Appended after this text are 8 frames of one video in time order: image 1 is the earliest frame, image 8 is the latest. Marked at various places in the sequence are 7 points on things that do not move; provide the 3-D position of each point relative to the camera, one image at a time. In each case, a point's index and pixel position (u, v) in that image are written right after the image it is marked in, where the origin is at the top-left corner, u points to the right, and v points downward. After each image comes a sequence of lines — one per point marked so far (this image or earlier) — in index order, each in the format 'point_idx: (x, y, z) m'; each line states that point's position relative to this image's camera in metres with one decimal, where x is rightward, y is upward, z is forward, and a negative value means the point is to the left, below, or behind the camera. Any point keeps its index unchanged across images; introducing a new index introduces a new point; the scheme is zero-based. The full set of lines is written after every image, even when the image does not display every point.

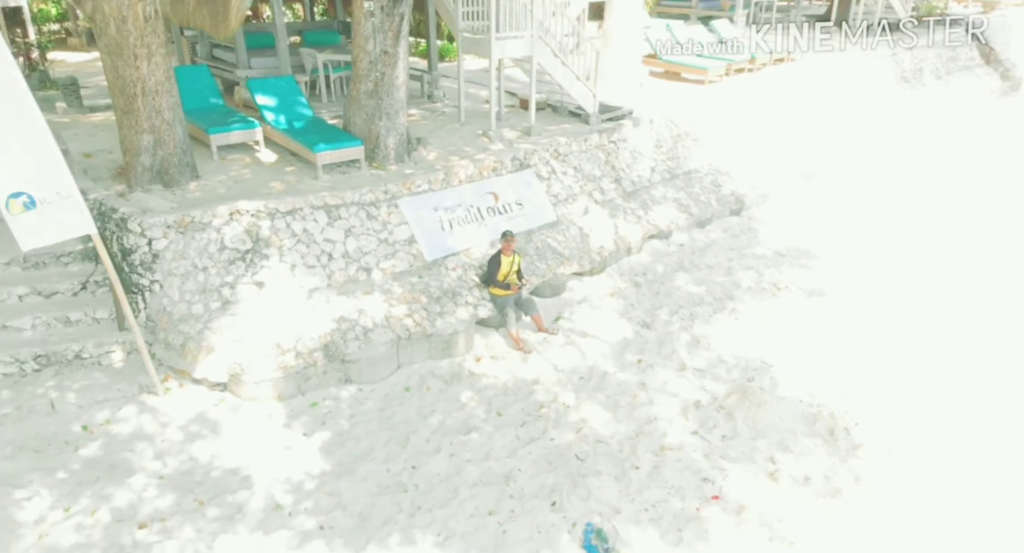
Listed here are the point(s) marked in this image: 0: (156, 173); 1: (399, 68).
0: (-3.7, +1.1, +6.1) m
1: (-1.2, +2.3, +6.6) m
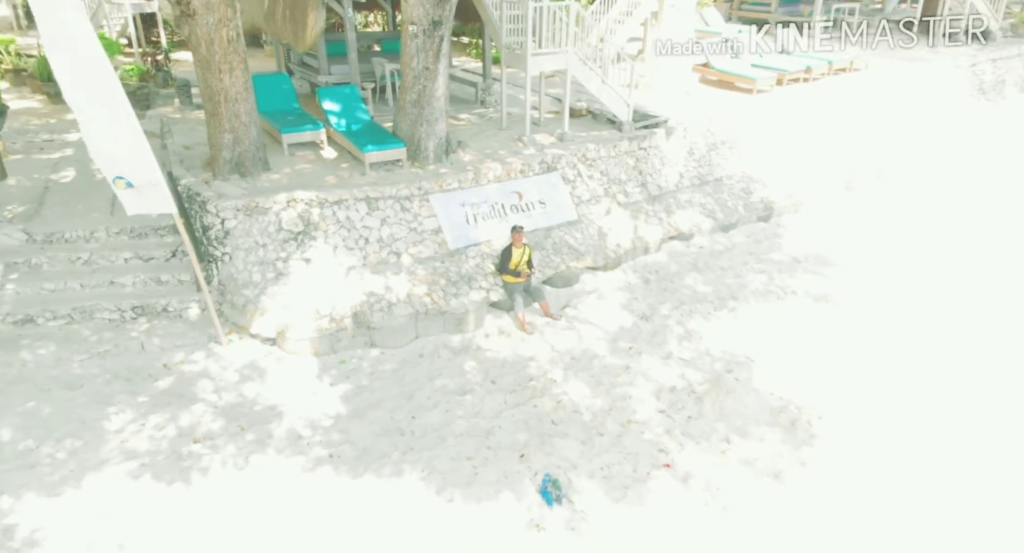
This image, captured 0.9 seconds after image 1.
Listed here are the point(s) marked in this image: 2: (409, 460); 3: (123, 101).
0: (-3.5, +1.4, +7.5) m
1: (-0.9, +2.5, +7.6) m
2: (-1.0, -1.7, +5.5) m
3: (-3.5, +1.5, +5.1) m
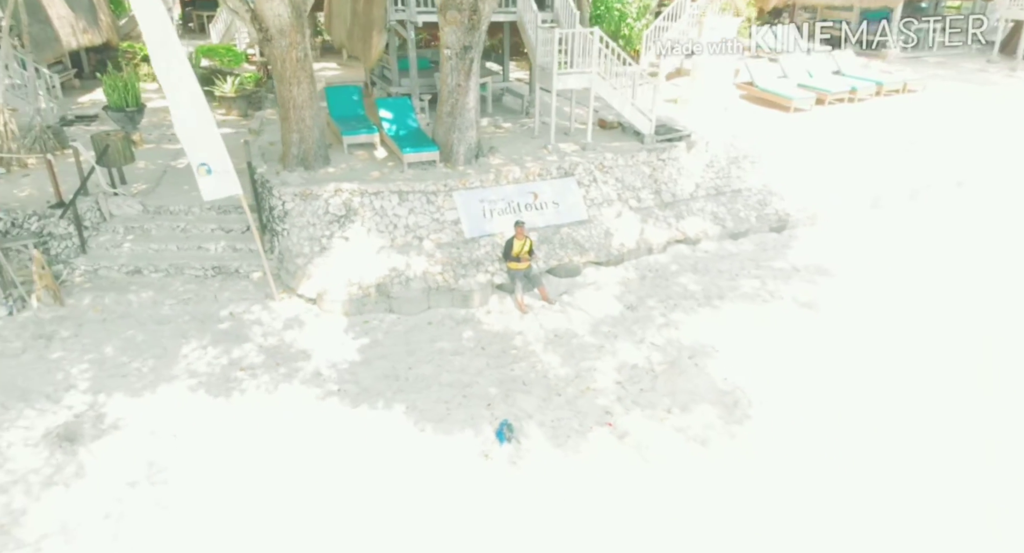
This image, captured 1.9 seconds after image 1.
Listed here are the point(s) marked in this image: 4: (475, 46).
0: (-3.3, +1.8, +9.1) m
1: (-0.6, +2.7, +8.9) m
2: (-1.3, -1.4, +6.7) m
3: (-3.6, +2.0, +6.8) m
4: (-0.5, +3.3, +8.4) m
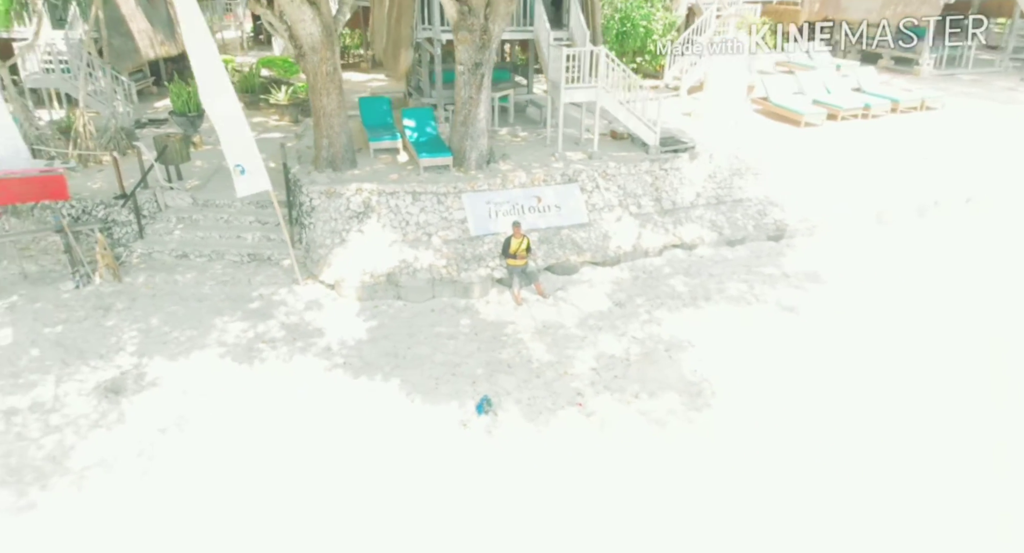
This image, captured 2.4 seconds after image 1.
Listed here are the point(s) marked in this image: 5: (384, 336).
0: (-3.2, +2.0, +10.2) m
1: (-0.5, +2.8, +9.7) m
2: (-1.5, -1.3, +7.6) m
3: (-3.7, +2.2, +7.9) m
4: (-0.4, +3.4, +9.3) m
5: (-1.8, -0.9, +8.2) m
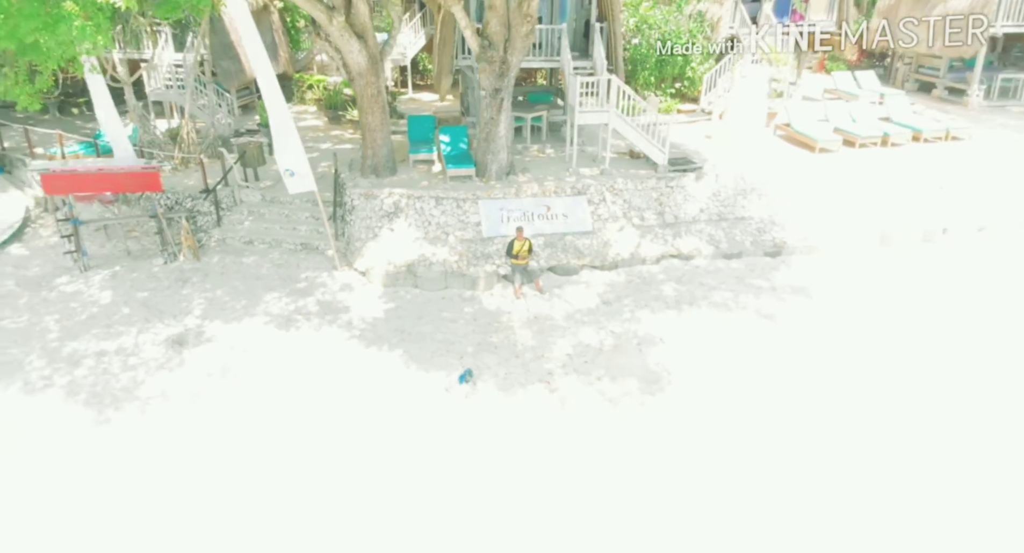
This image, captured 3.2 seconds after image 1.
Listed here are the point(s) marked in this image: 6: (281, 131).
0: (-2.8, +2.2, +11.9) m
1: (-0.2, +2.8, +11.1) m
2: (-1.7, -1.1, +9.0) m
3: (-3.6, +2.5, +9.7) m
4: (-0.1, +3.4, +10.7) m
5: (-1.9, -0.7, +9.7) m
6: (-3.8, +2.4, +9.7) m
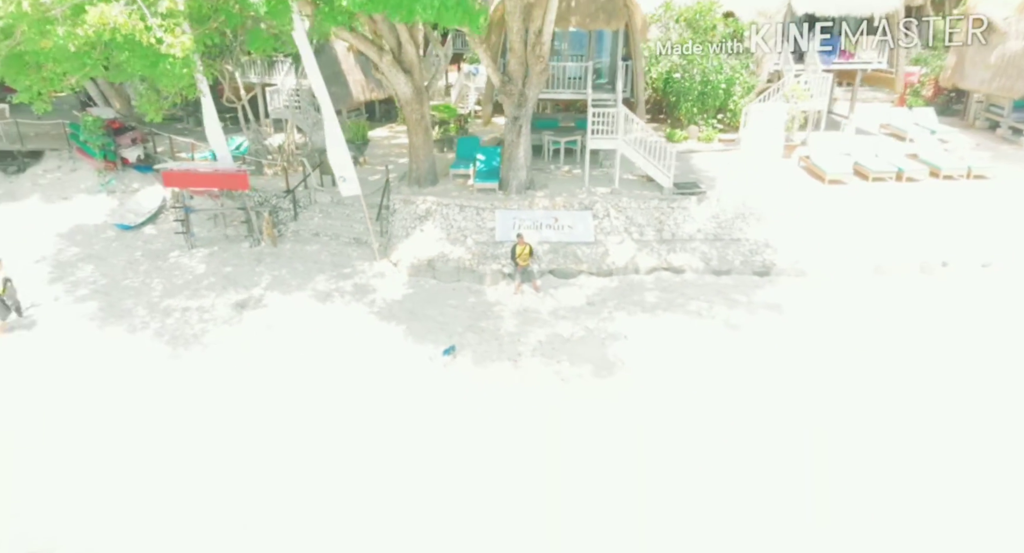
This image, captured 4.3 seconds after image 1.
0: (-2.3, +2.3, +14.0) m
1: (+0.2, +2.8, +12.8) m
2: (-2.0, -0.8, +10.9) m
3: (-3.4, +2.8, +12.0) m
4: (+0.2, +3.4, +12.4) m
5: (-2.0, -0.5, +11.6) m
6: (-3.6, +2.8, +12.1) m
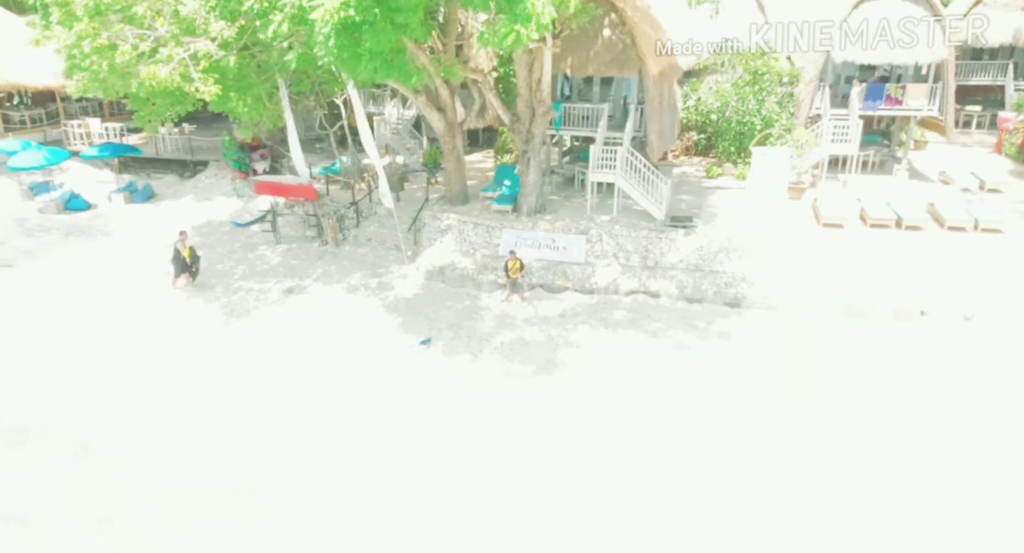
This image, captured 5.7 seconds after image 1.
0: (-1.7, +2.2, +16.2) m
1: (+0.5, +2.5, +14.6) m
2: (-2.4, -0.8, +13.0) m
3: (-3.2, +2.9, +14.5) m
4: (+0.5, +3.1, +14.2) m
5: (-2.2, -0.5, +13.7) m
6: (-3.4, +2.8, +14.6) m
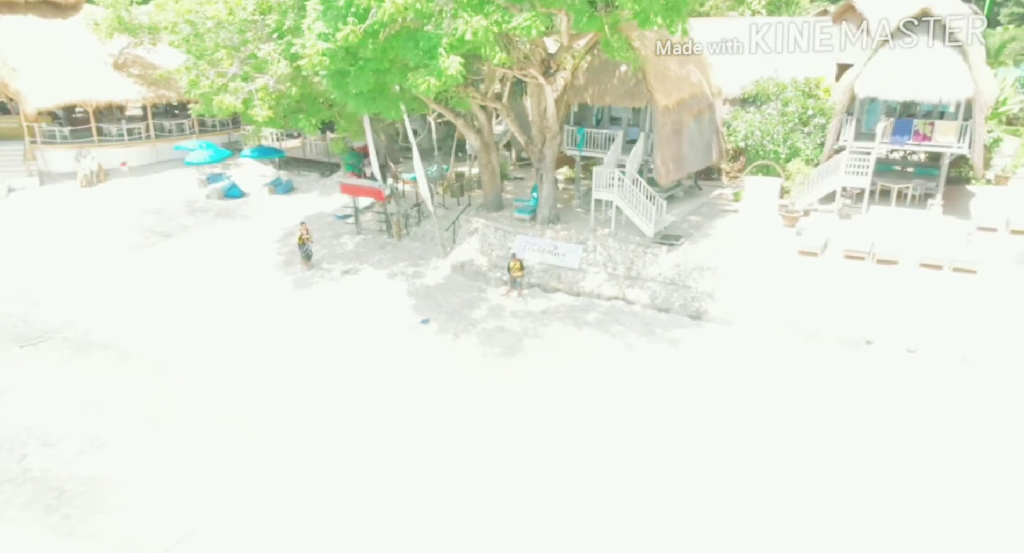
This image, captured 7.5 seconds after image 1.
0: (-0.8, +2.3, +18.8) m
1: (+1.0, +2.5, +16.6) m
2: (-2.5, -0.6, +15.8) m
3: (-2.6, +3.1, +17.5) m
4: (+1.0, +3.1, +16.2) m
5: (-2.1, -0.3, +16.4) m
6: (-2.7, +3.1, +17.6) m
